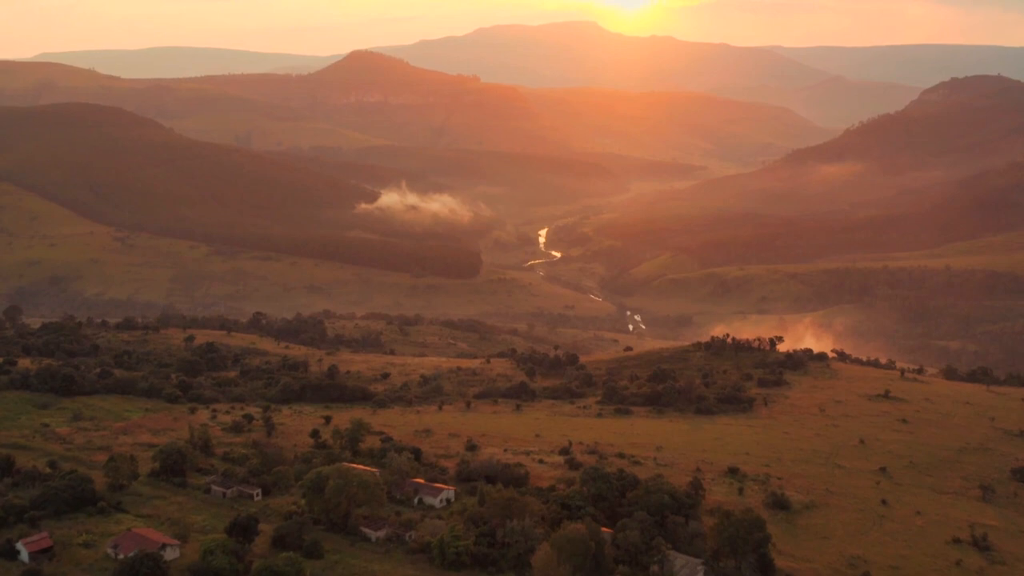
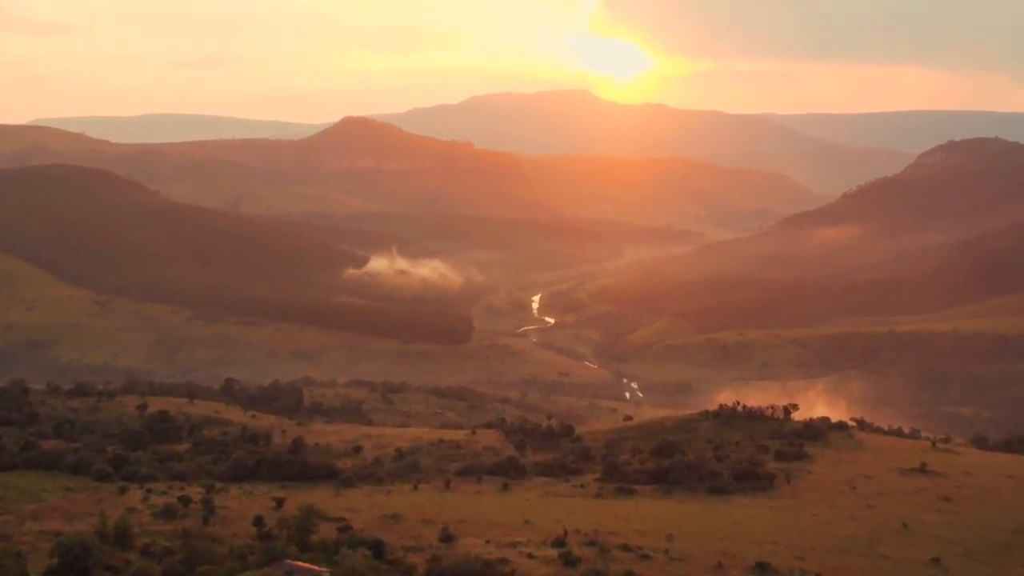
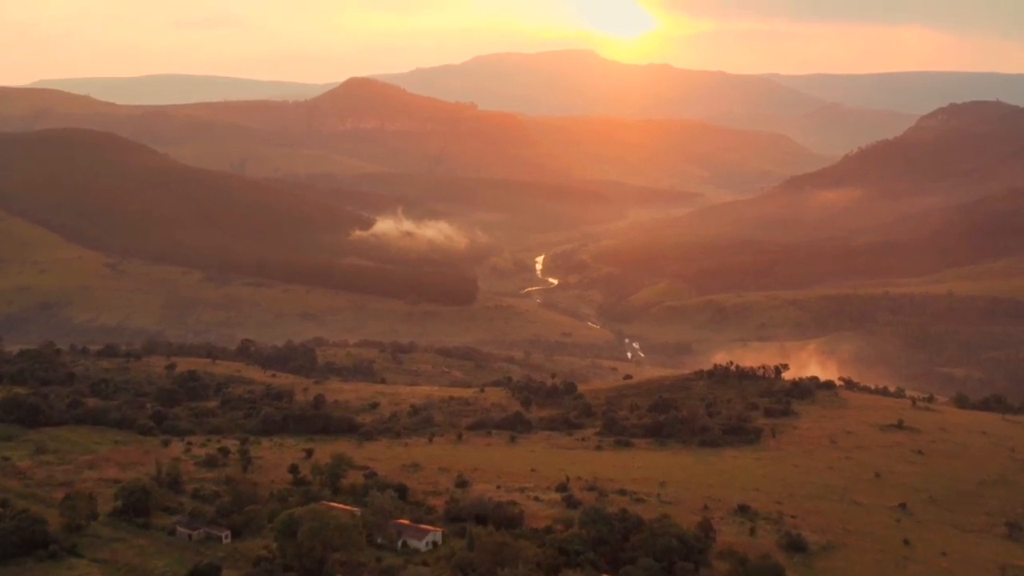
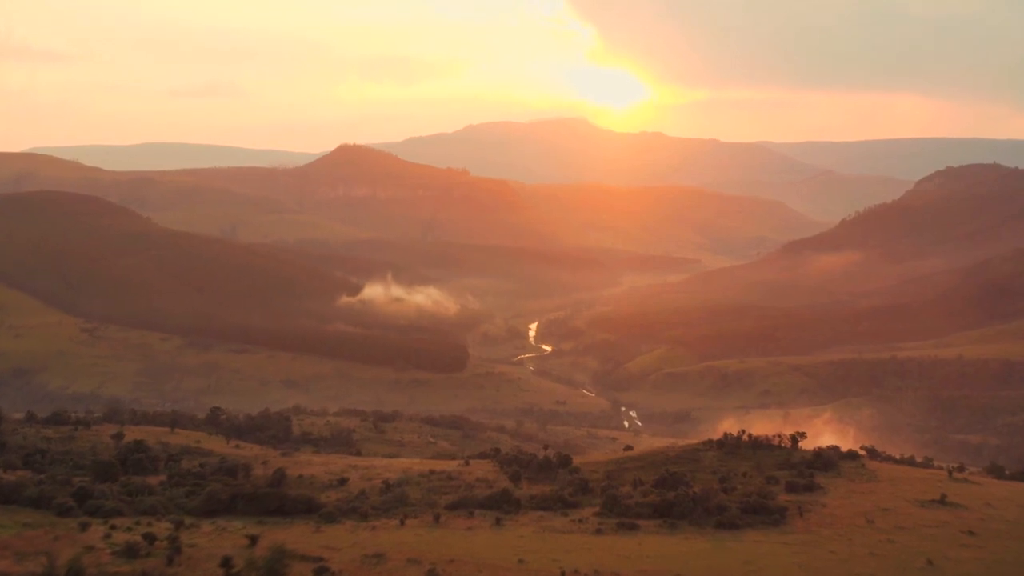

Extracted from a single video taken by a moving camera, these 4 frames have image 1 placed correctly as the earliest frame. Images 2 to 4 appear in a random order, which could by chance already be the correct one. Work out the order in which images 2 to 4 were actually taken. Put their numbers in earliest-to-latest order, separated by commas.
3, 2, 4
